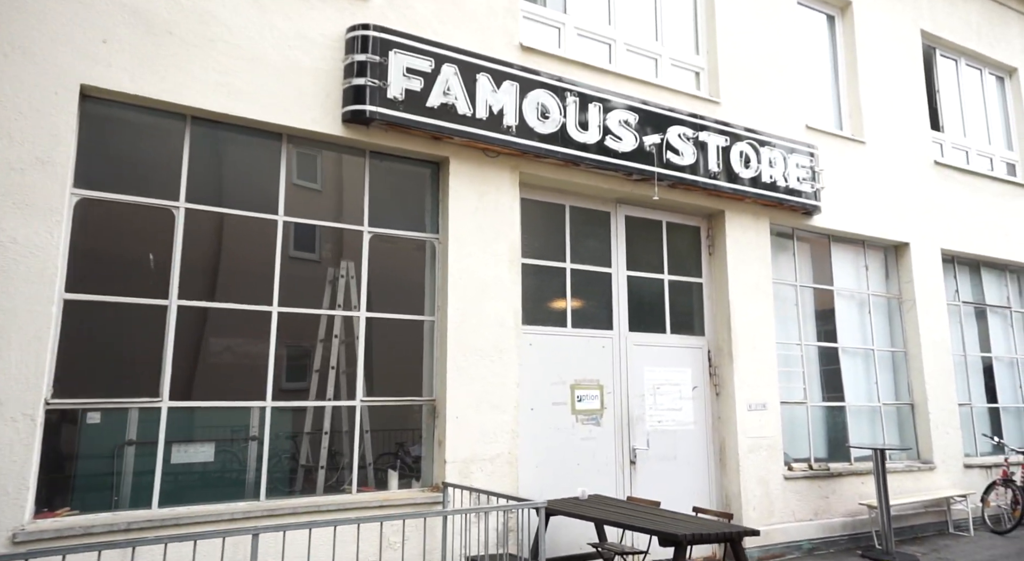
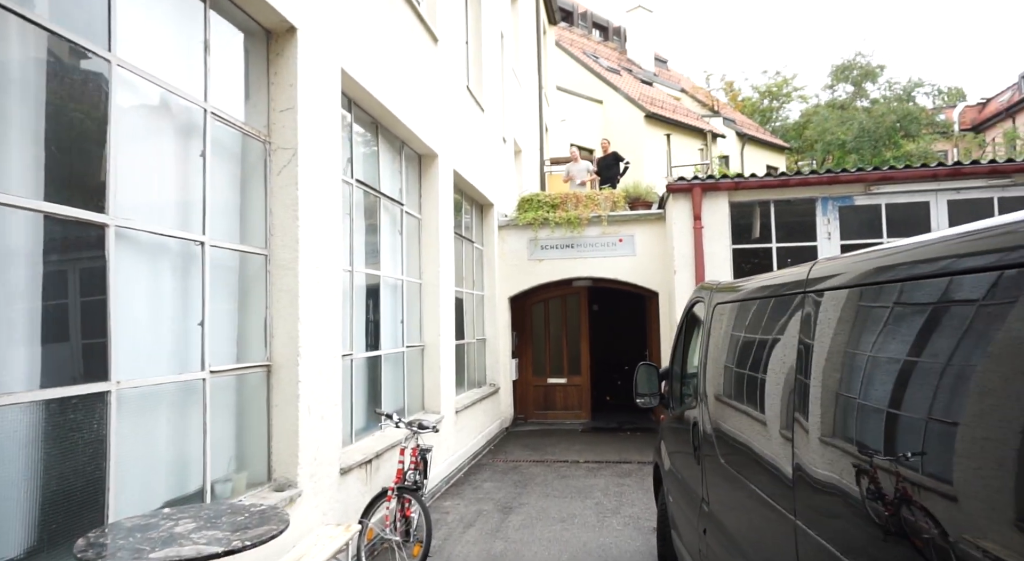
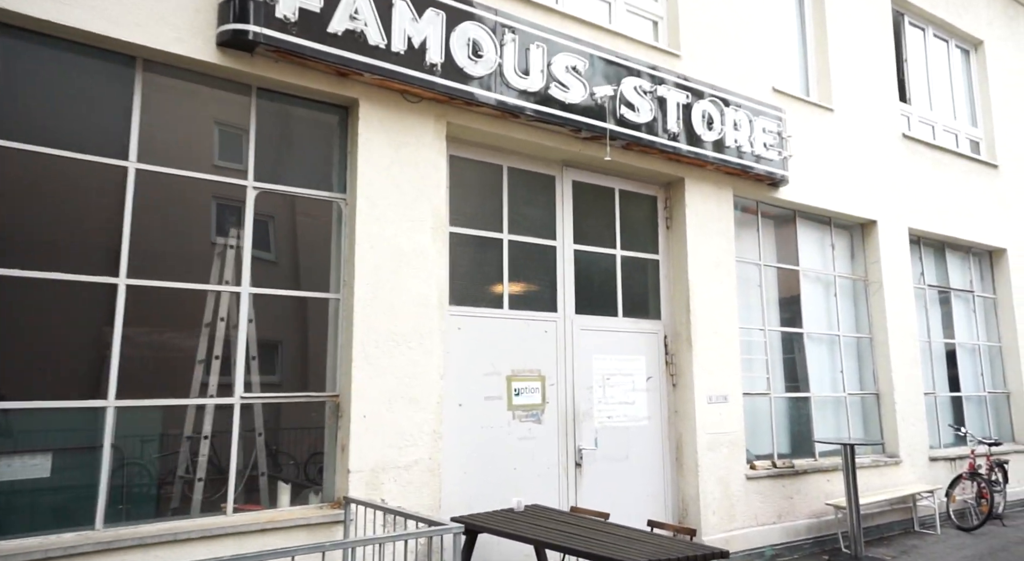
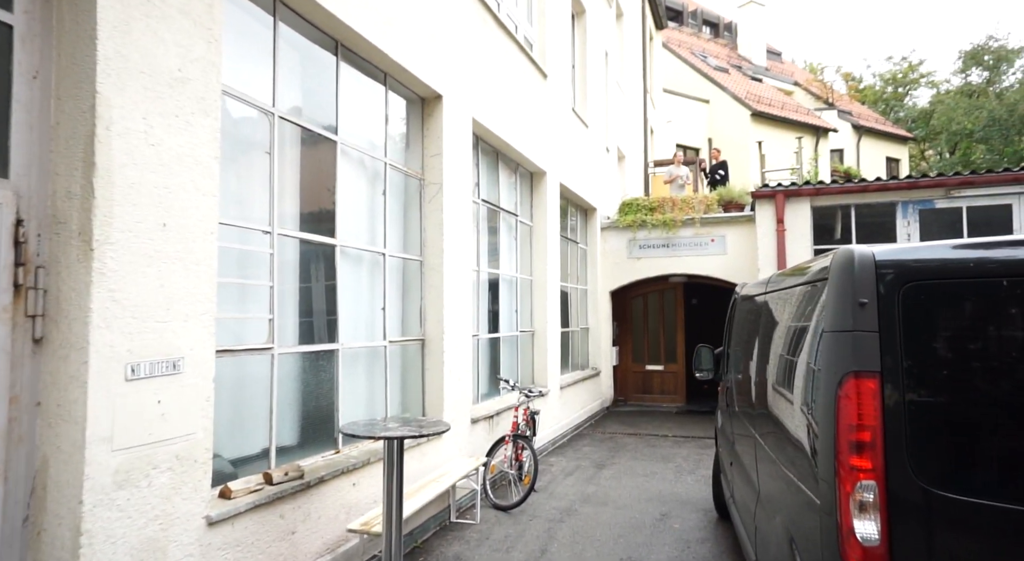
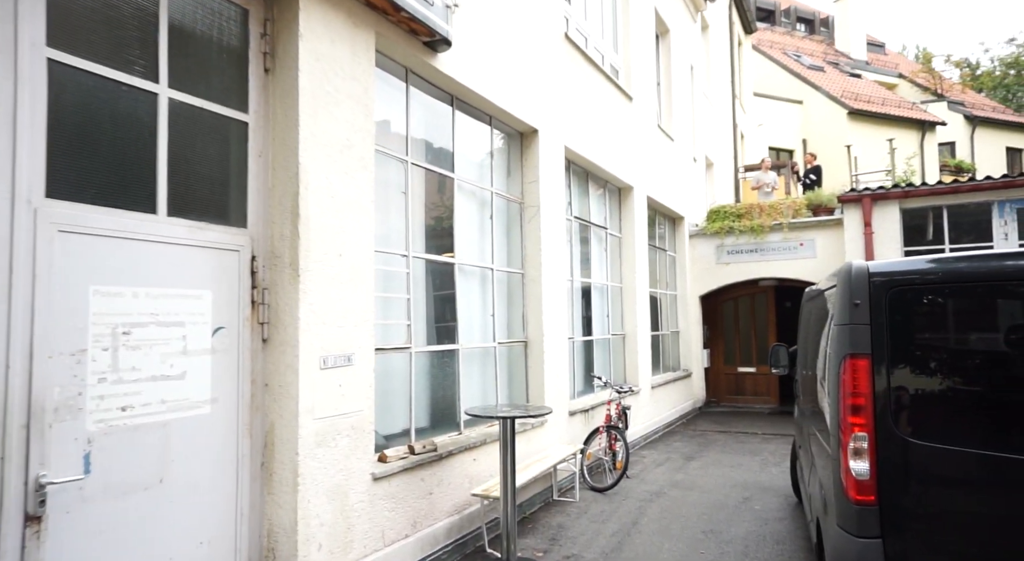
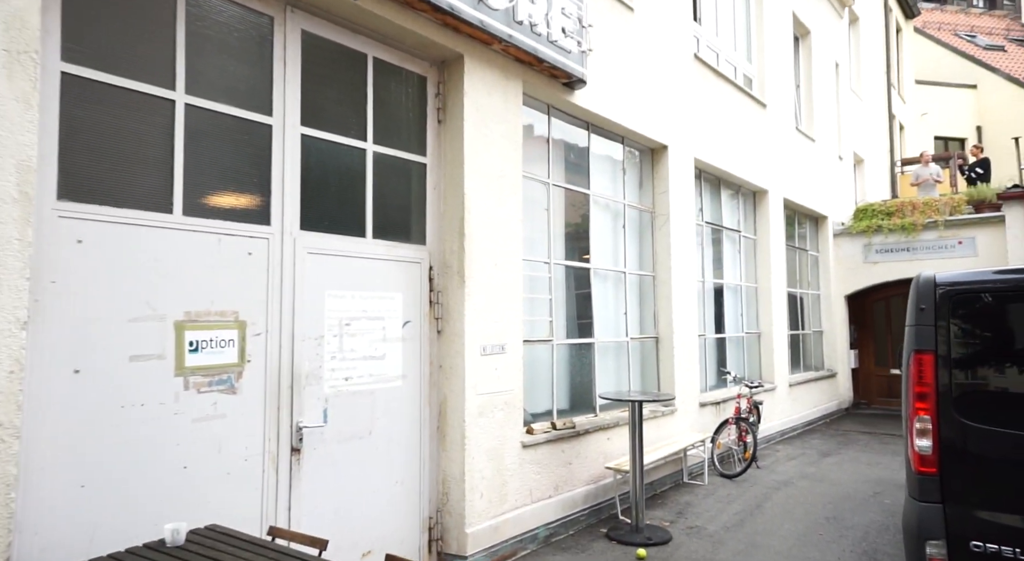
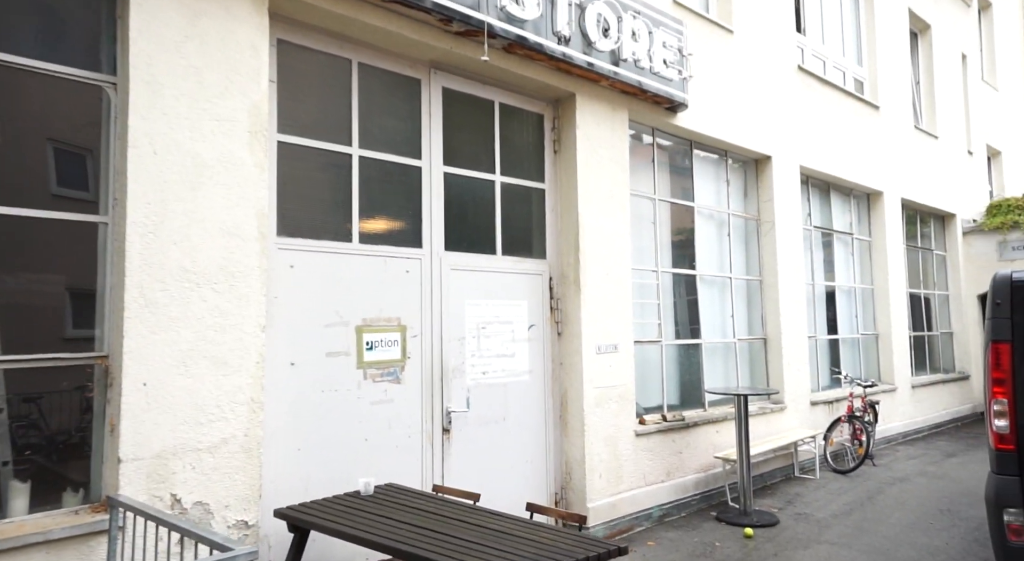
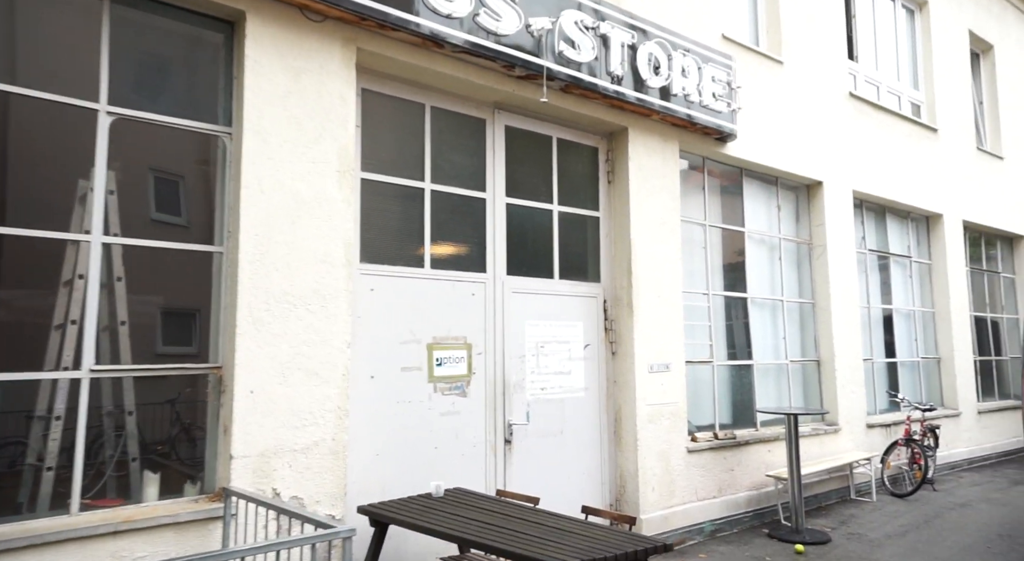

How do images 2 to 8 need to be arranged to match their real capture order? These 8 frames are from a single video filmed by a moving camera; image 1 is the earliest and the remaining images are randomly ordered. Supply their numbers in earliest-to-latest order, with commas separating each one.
3, 8, 7, 6, 5, 4, 2
